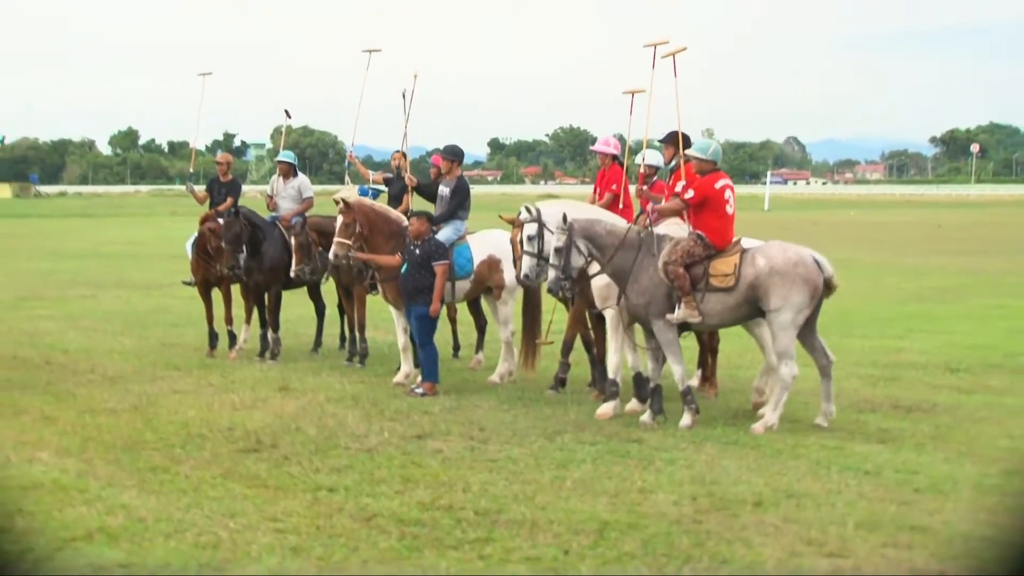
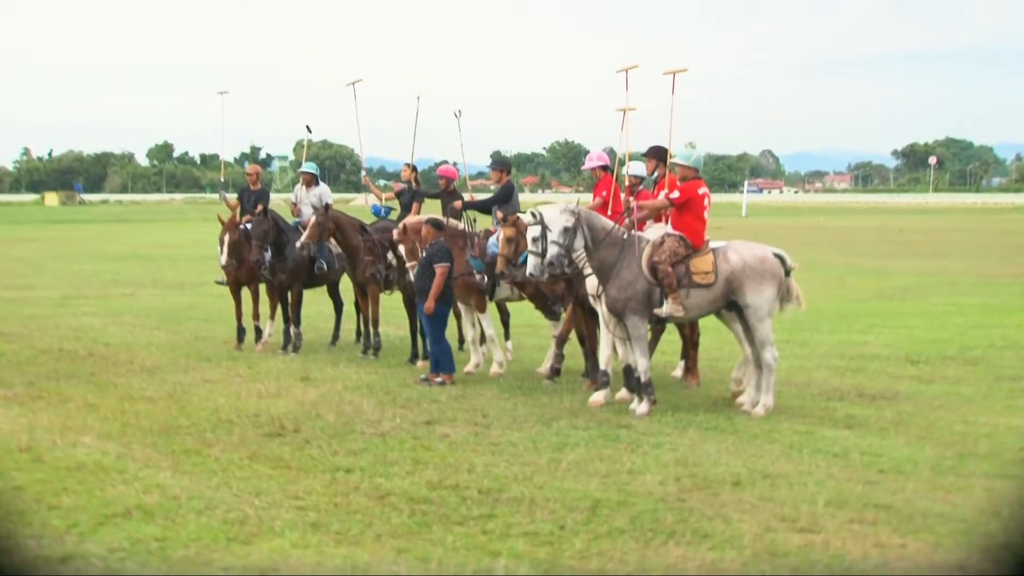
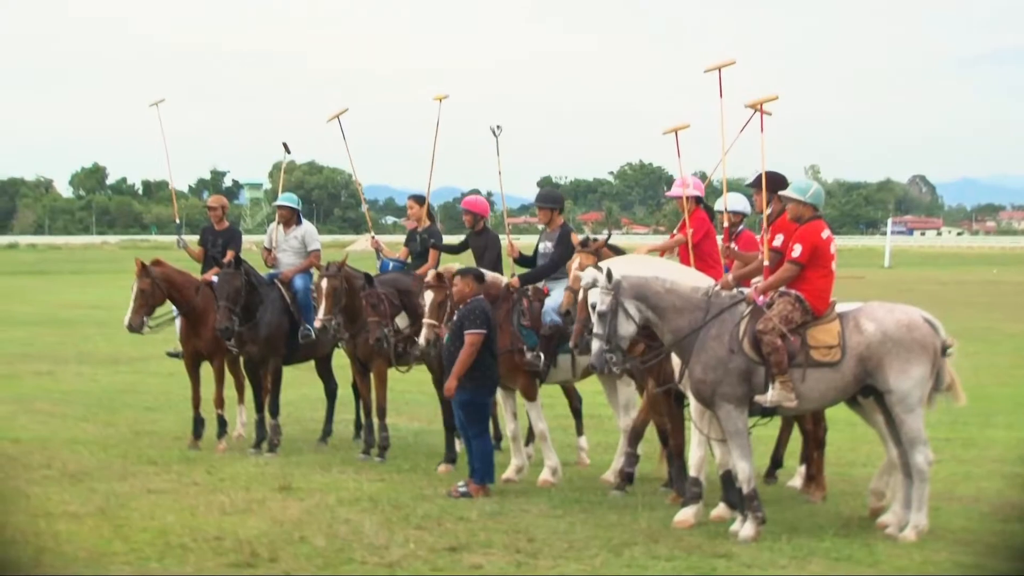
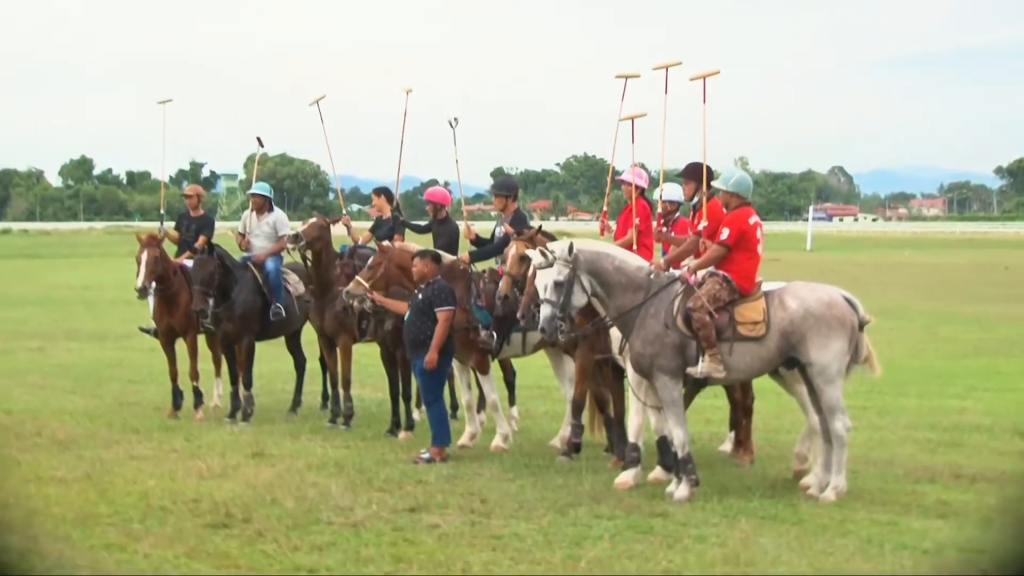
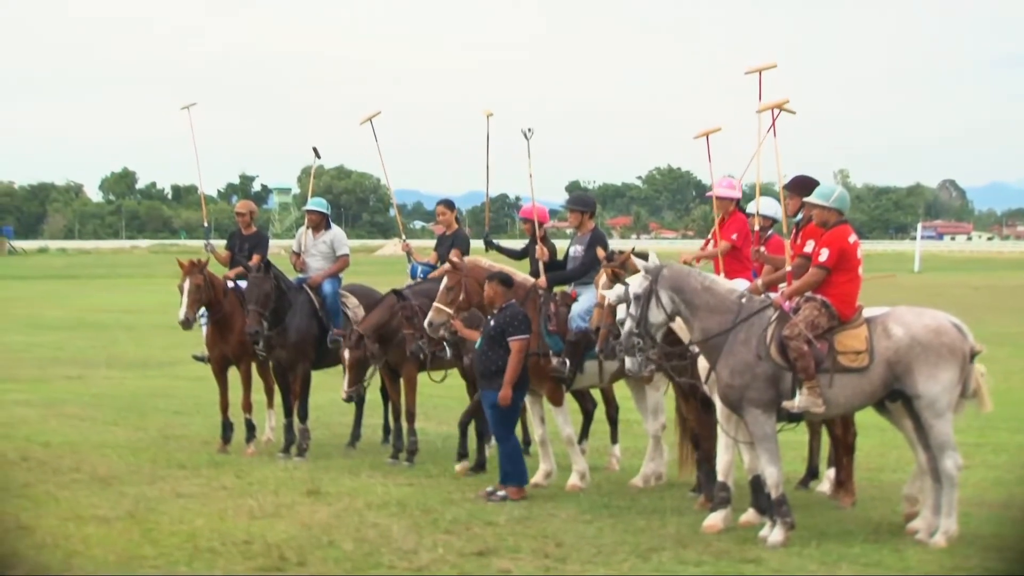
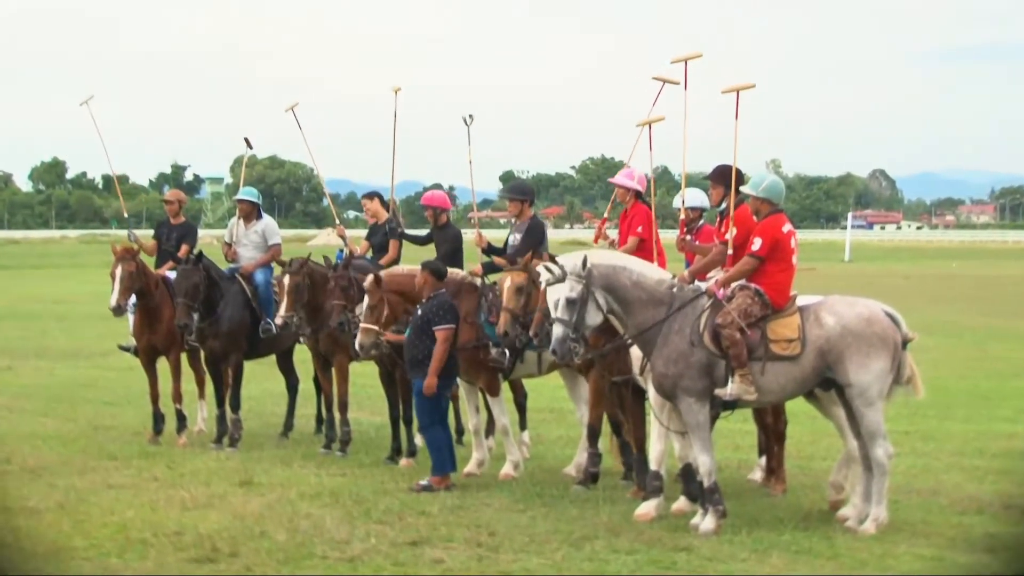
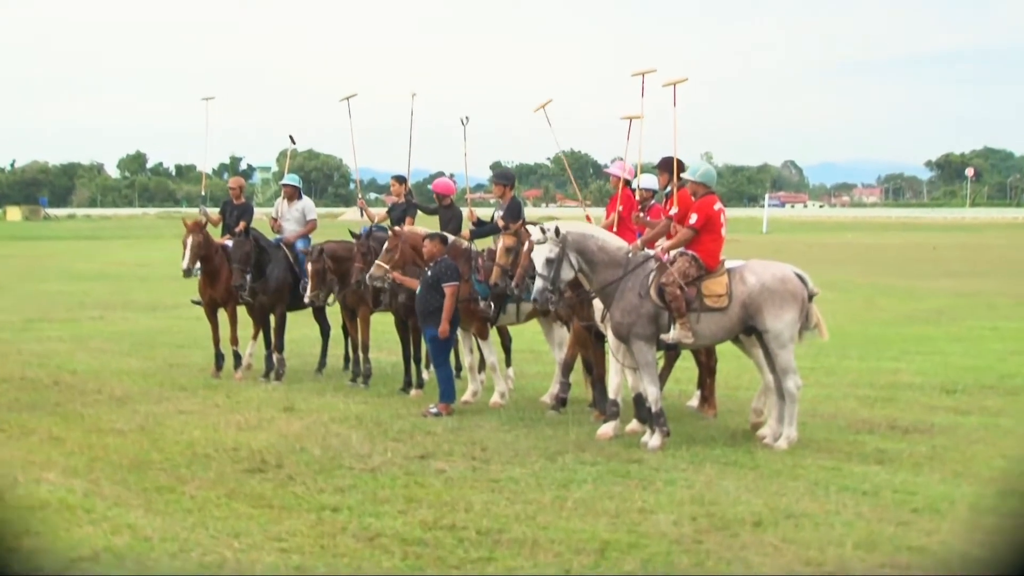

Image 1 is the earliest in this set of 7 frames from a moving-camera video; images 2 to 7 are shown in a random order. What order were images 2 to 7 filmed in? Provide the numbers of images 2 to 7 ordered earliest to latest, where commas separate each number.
2, 7, 4, 6, 3, 5
